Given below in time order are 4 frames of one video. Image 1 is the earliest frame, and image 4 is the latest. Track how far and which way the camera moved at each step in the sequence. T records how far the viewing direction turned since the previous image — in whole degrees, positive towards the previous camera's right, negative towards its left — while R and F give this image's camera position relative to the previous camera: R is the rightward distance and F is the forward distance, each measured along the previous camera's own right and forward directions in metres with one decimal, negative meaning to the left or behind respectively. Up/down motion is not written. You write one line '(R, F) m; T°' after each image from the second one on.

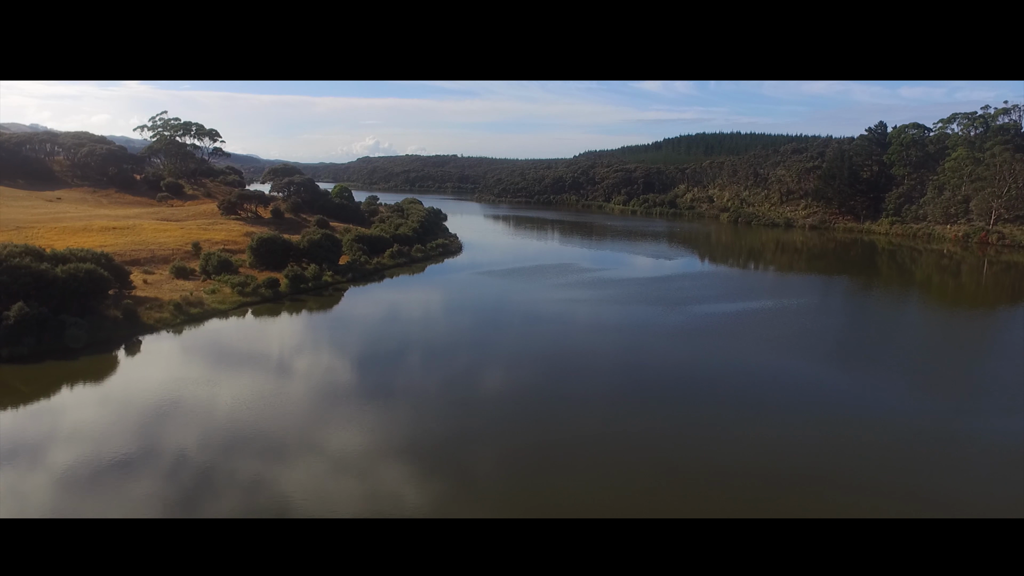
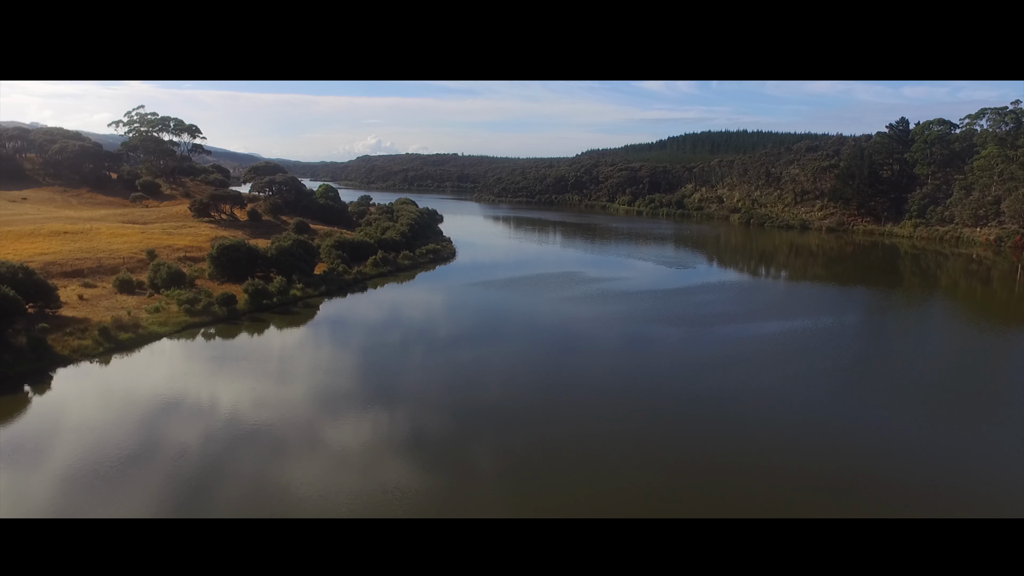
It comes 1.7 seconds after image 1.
(+0.1, +2.1) m; 0°
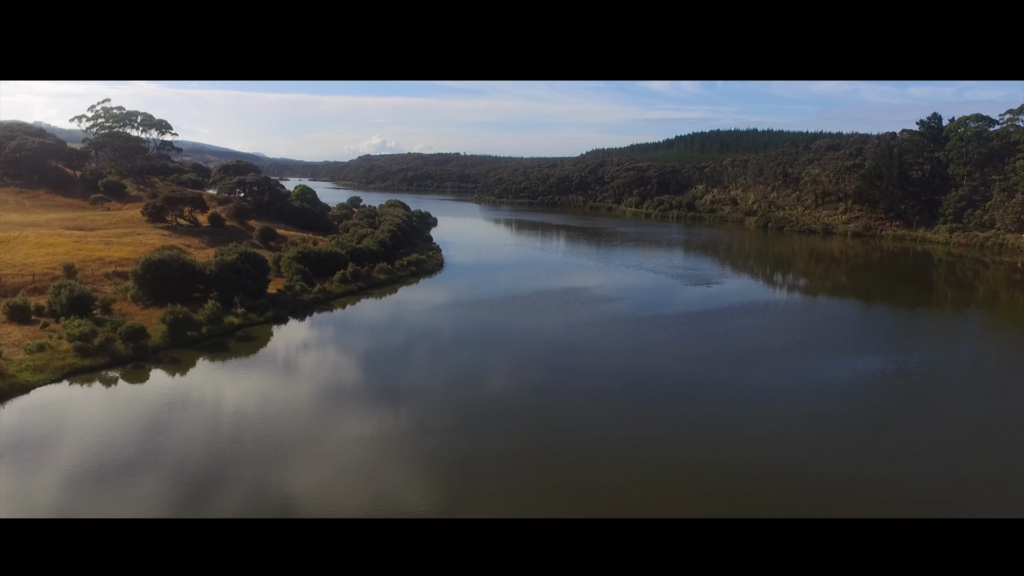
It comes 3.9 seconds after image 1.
(+0.2, +2.7) m; 0°
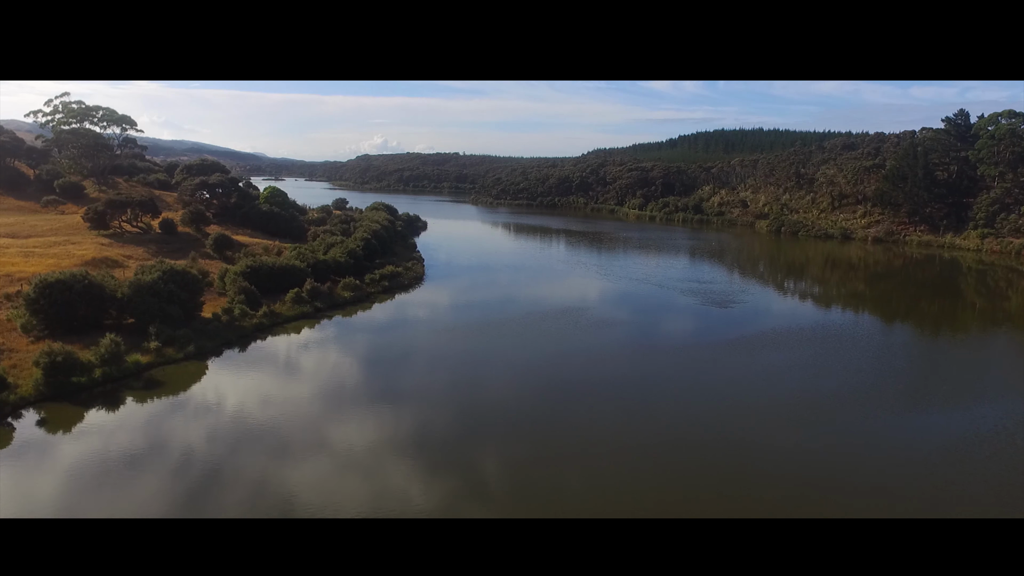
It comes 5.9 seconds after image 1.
(+0.3, +2.3) m; 0°
